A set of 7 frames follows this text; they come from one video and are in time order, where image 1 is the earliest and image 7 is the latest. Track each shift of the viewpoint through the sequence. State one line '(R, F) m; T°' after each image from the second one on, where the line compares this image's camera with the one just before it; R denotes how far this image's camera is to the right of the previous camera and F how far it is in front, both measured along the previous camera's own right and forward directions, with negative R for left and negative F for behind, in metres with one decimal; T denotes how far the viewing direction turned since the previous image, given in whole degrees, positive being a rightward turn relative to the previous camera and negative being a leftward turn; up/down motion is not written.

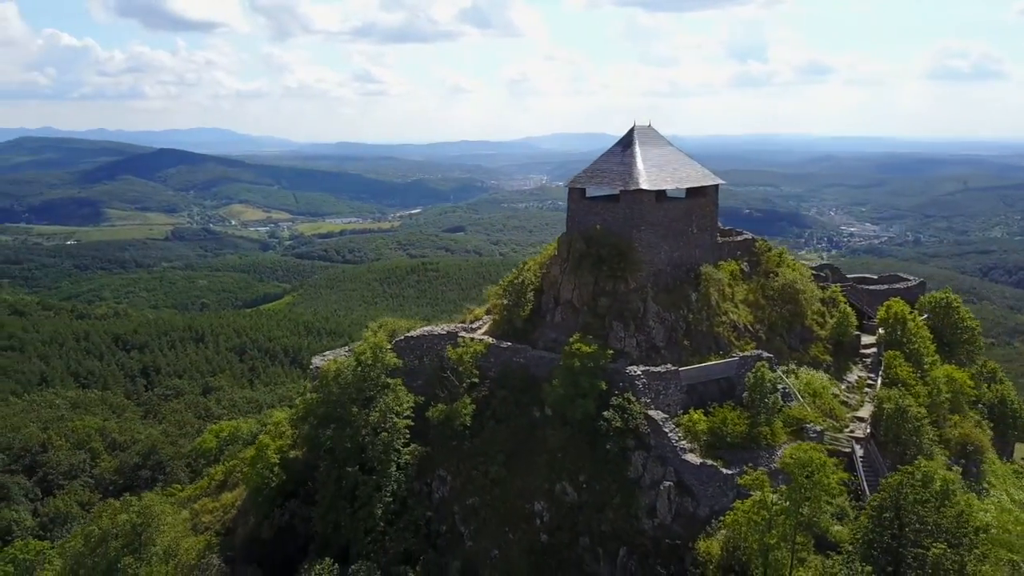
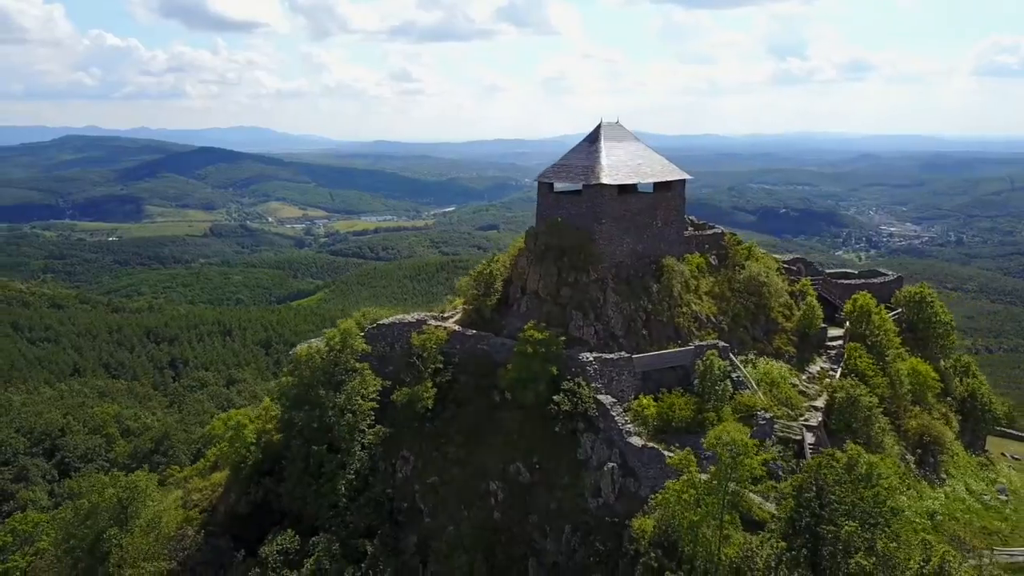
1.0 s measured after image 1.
(+1.6, -0.8) m; -2°
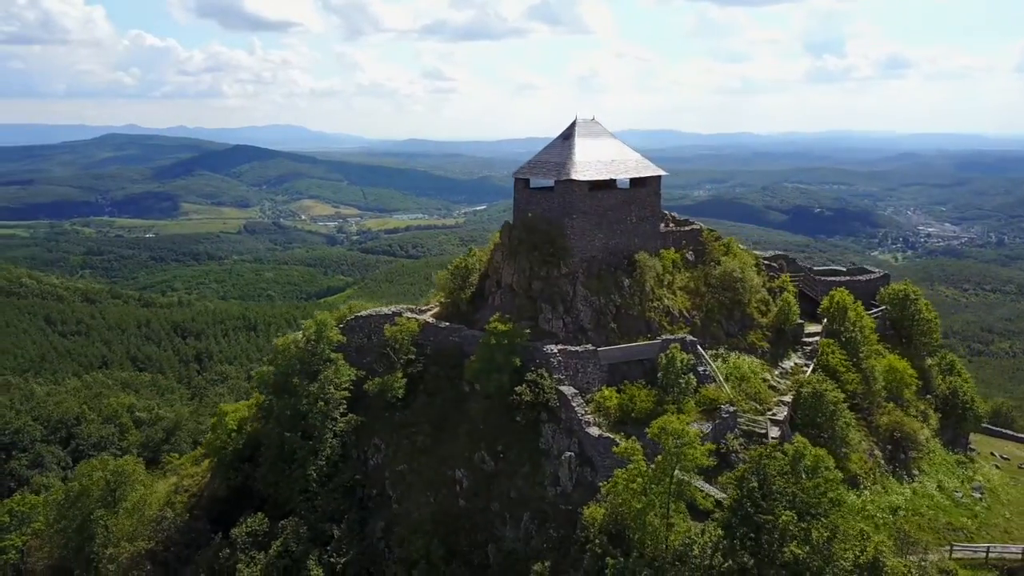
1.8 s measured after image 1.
(+1.4, -0.4) m; -2°
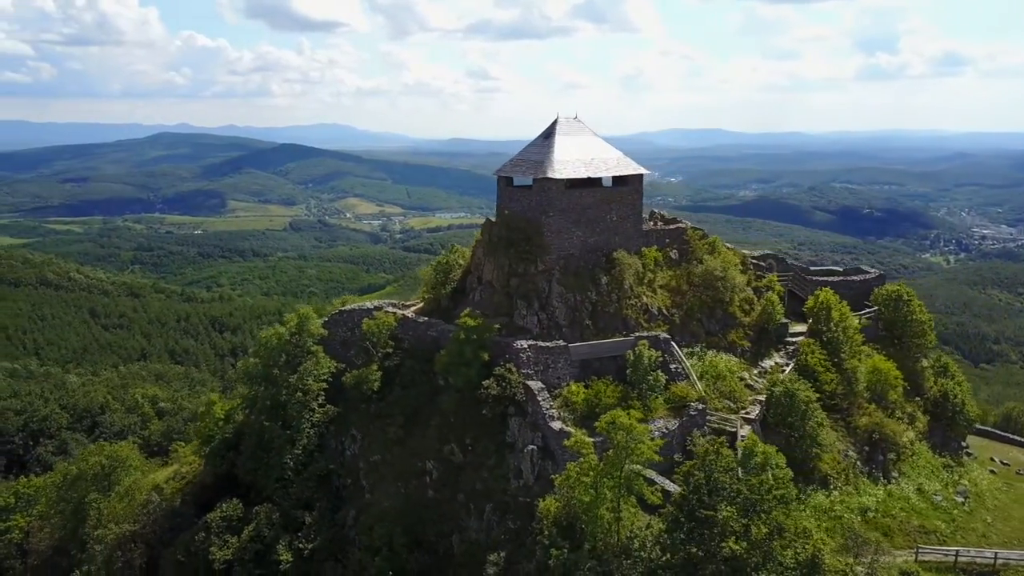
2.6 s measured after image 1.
(+1.6, -0.3) m; -3°
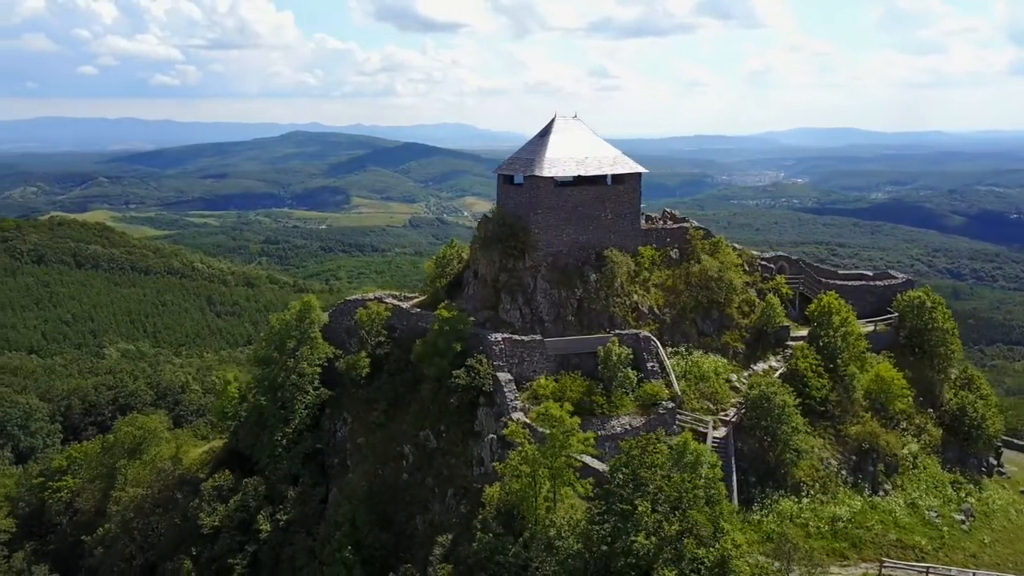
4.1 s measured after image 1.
(+3.2, -0.3) m; -8°
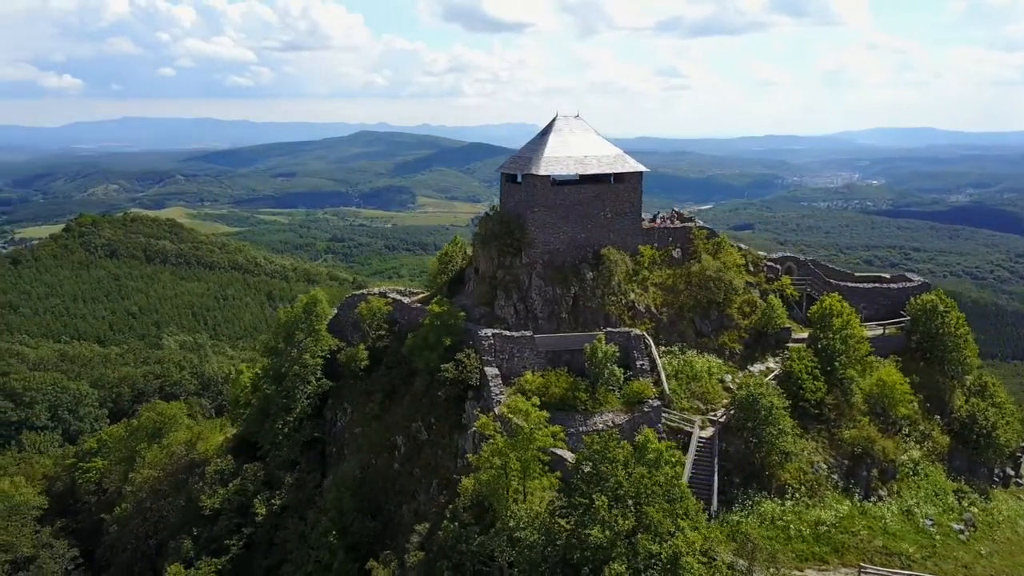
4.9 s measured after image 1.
(+1.7, -0.2) m; -4°
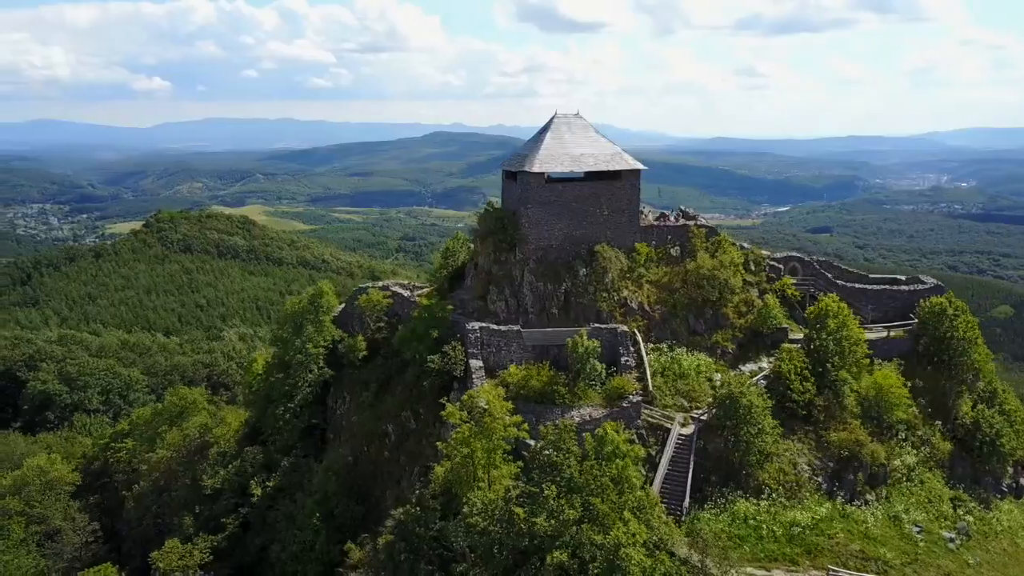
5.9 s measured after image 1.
(+2.0, -0.3) m; -5°
